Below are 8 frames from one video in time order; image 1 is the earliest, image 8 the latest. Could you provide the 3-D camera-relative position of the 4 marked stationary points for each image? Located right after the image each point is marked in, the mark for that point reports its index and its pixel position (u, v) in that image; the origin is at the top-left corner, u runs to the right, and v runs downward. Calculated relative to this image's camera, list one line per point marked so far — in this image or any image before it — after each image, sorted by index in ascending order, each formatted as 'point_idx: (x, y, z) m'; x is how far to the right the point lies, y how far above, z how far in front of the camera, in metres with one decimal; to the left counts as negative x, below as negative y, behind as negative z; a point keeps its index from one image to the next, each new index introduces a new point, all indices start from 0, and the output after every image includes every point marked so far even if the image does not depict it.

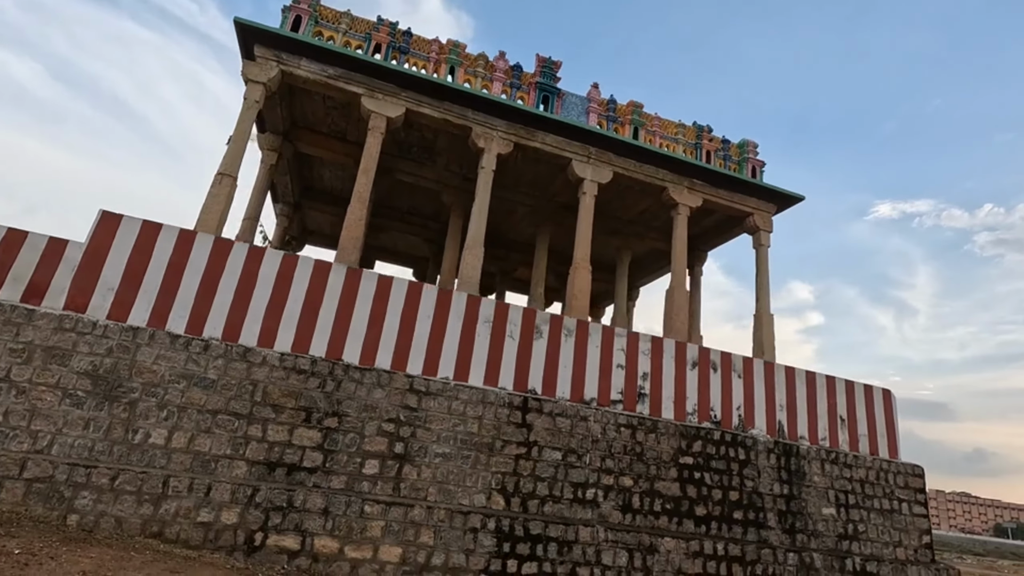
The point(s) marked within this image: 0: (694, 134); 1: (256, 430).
0: (+3.7, +3.2, +11.1) m
1: (-2.4, -1.3, +5.0) m
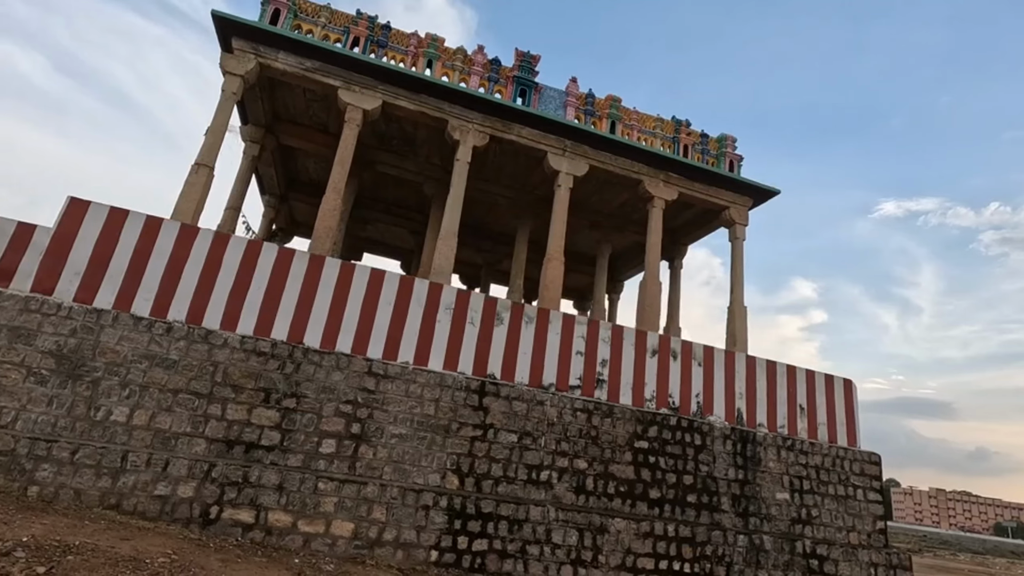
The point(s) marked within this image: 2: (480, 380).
0: (+3.3, +3.3, +11.2) m
1: (-2.8, -1.2, +5.2) m
2: (-0.4, -1.0, +6.1) m
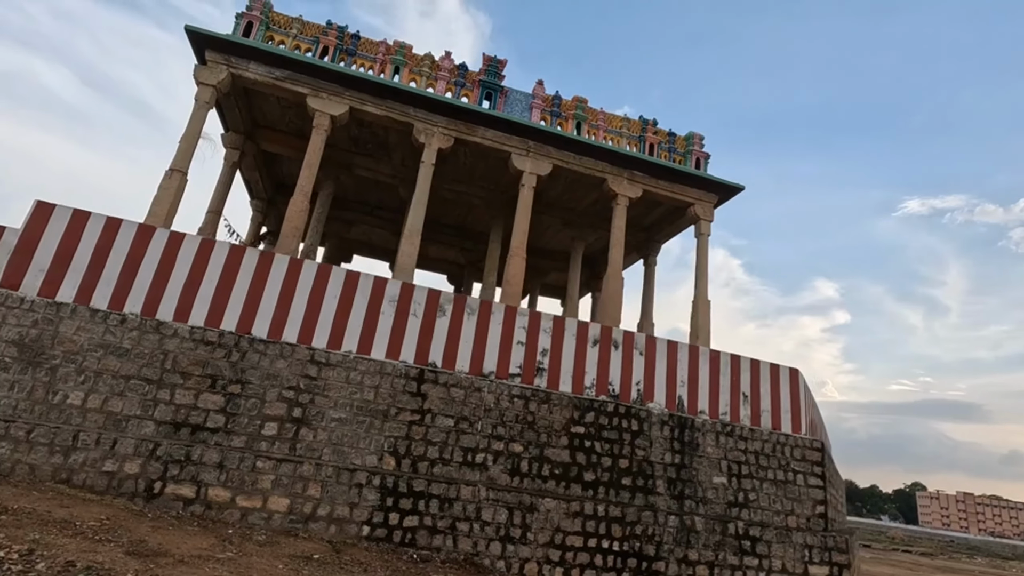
0: (+2.7, +3.4, +11.5) m
1: (-3.6, -1.1, +5.6) m
2: (-1.1, -1.0, +6.4) m
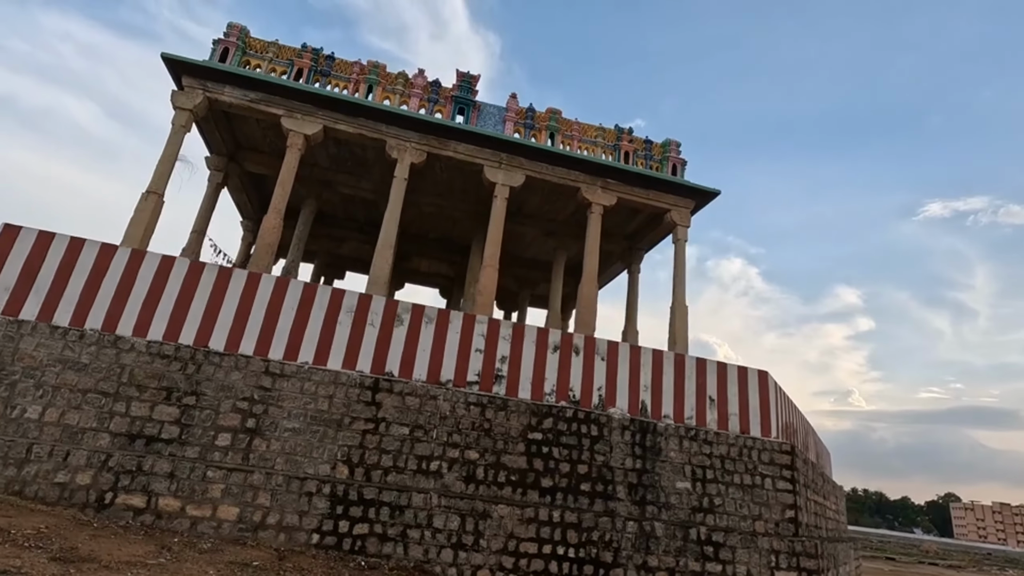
0: (+2.2, +3.2, +11.6) m
1: (-4.2, -1.3, +5.8) m
2: (-1.7, -1.1, +6.5) m
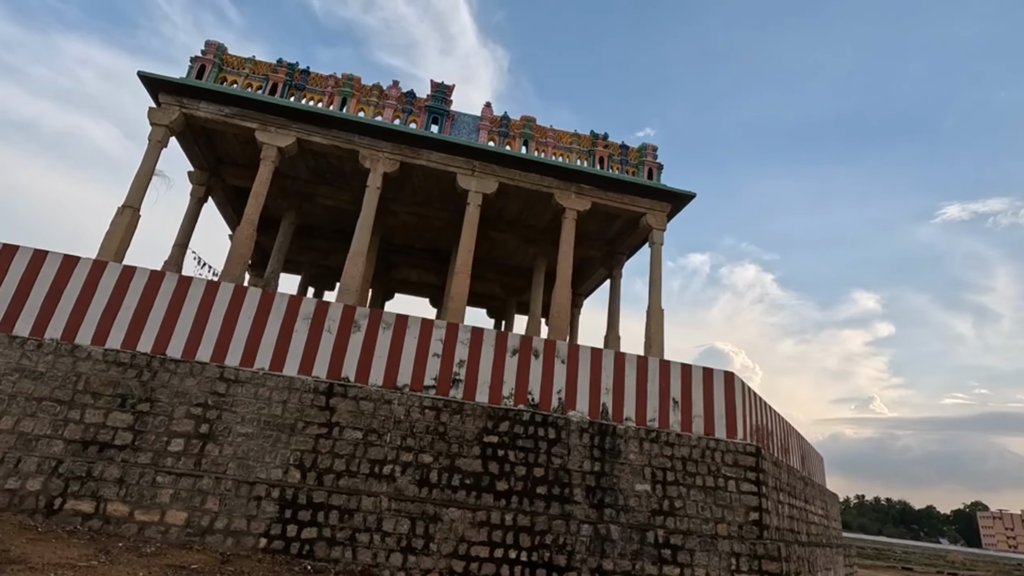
0: (+1.6, +3.1, +11.6) m
1: (-4.8, -1.4, +5.9) m
2: (-2.2, -1.1, +6.6) m
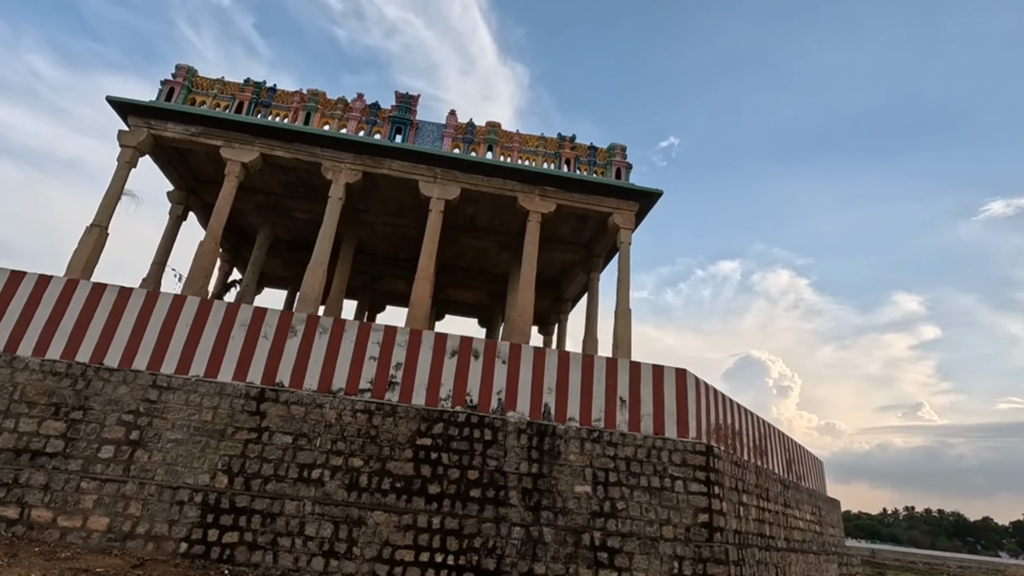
0: (+0.9, +3.1, +11.6) m
1: (-5.6, -1.5, +6.1) m
2: (-3.1, -1.2, +6.6) m
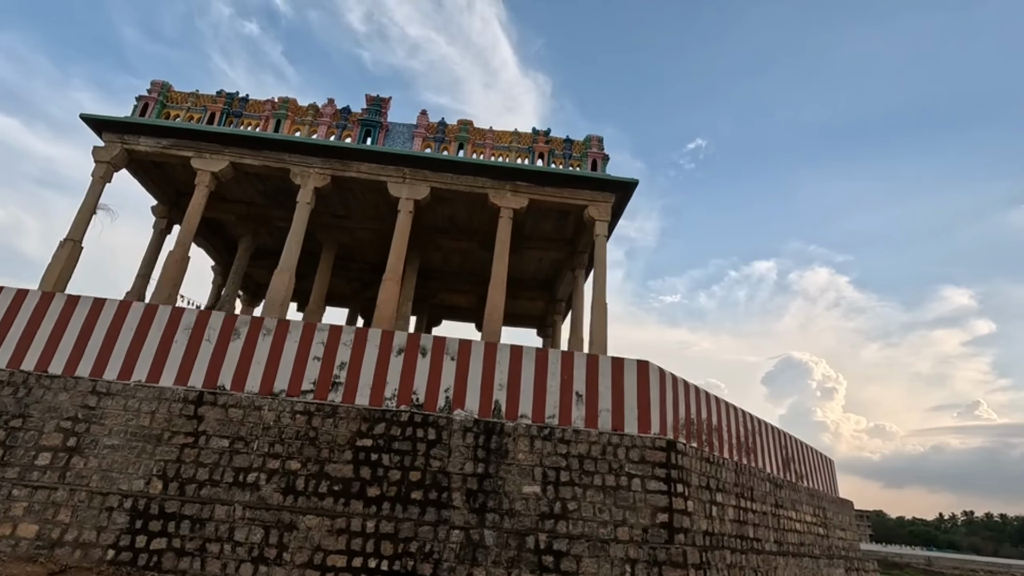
0: (+0.3, +3.1, +11.3) m
1: (-6.3, -1.6, +6.1) m
2: (-3.7, -1.2, +6.5) m
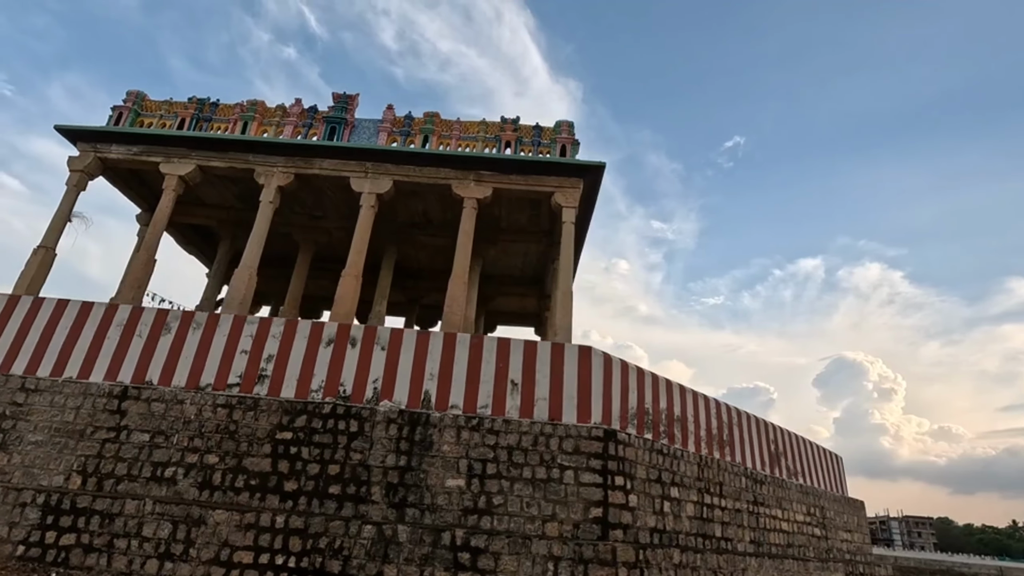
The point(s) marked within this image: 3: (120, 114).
0: (-0.3, +3.3, +11.0) m
1: (-7.2, -1.6, +6.2) m
2: (-4.6, -1.2, +6.5) m
3: (-8.0, +3.6, +11.1) m
